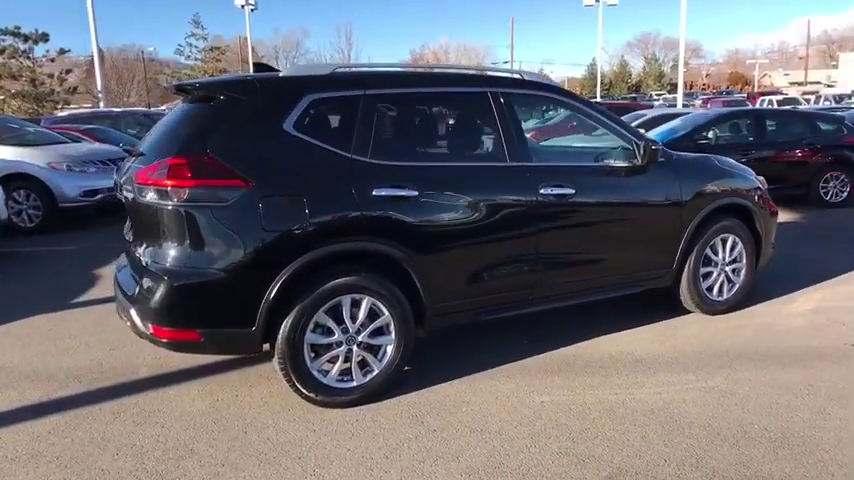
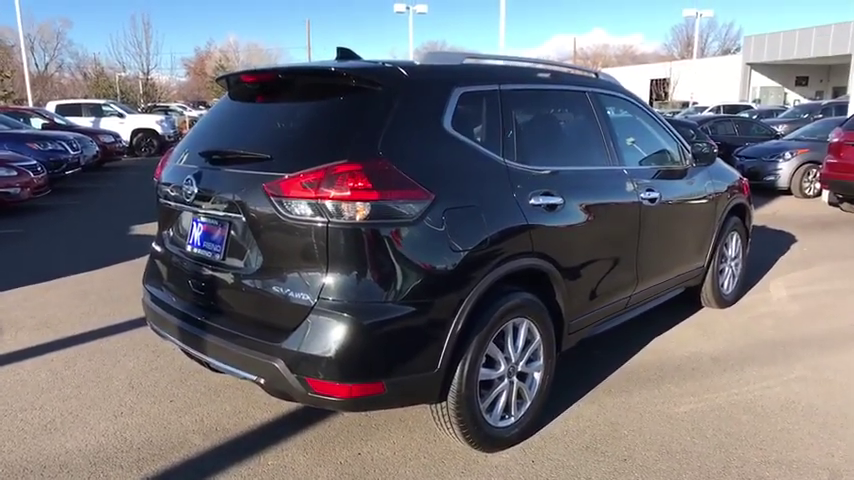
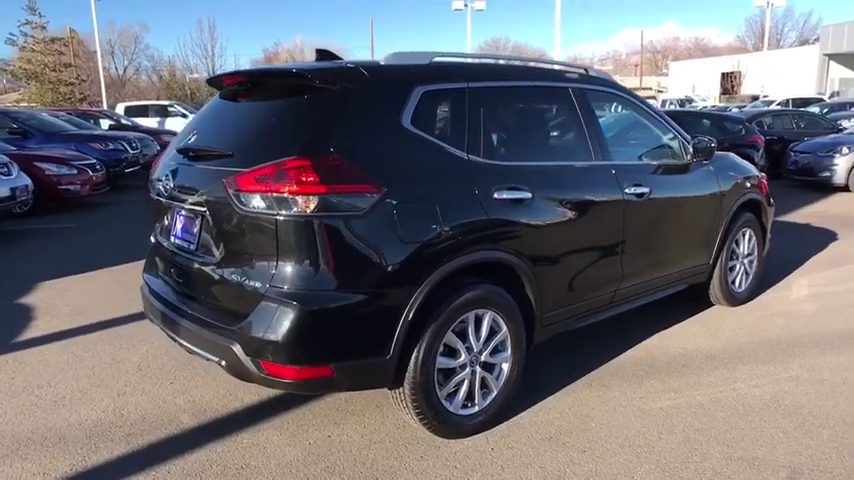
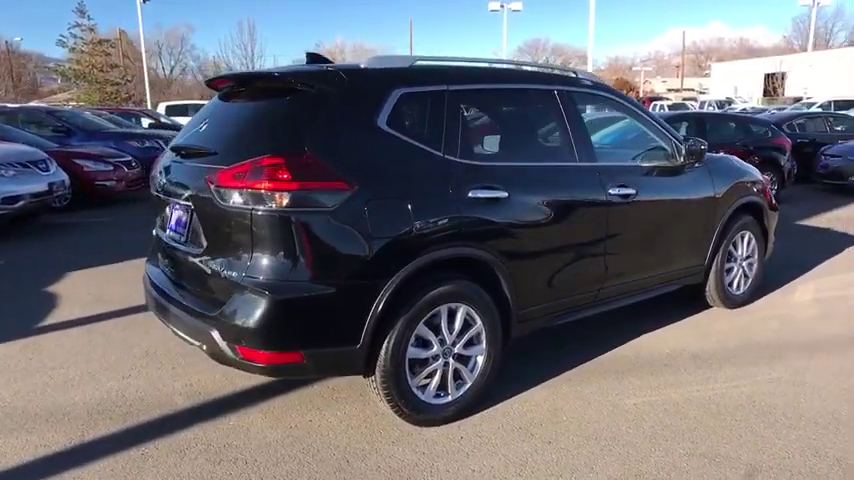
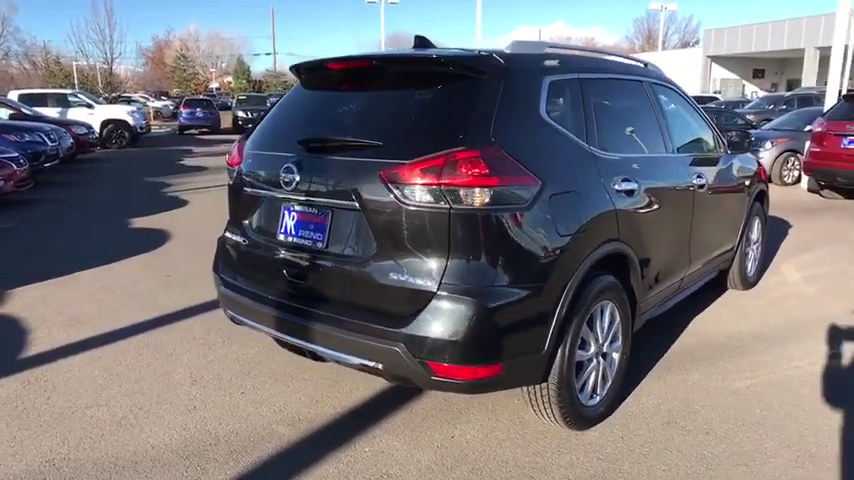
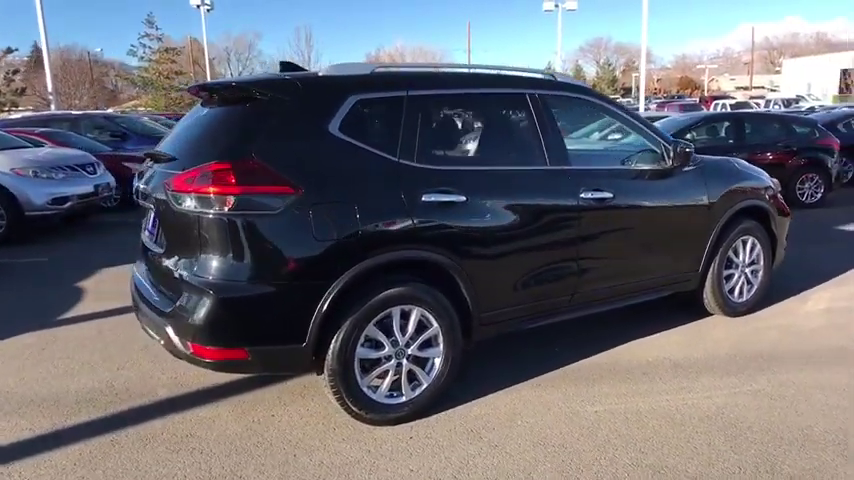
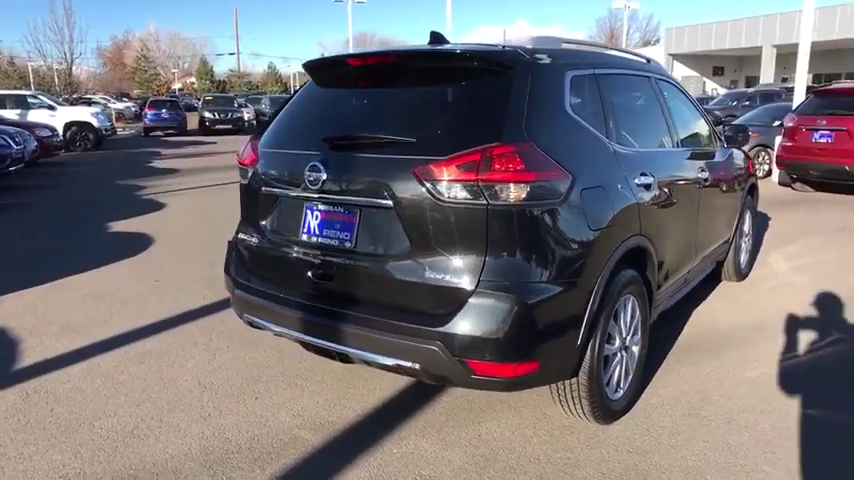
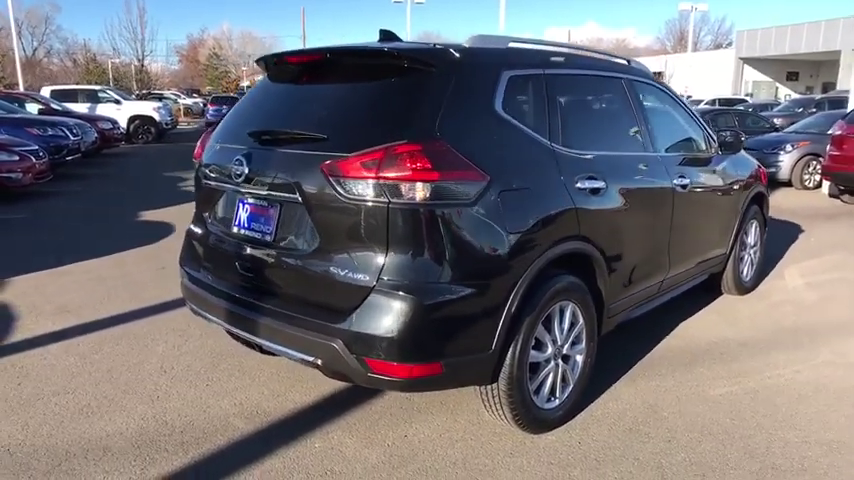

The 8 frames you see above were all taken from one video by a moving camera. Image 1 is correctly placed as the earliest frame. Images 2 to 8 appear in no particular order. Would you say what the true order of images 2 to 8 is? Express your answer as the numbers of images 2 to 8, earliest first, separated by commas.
6, 4, 3, 2, 8, 5, 7
